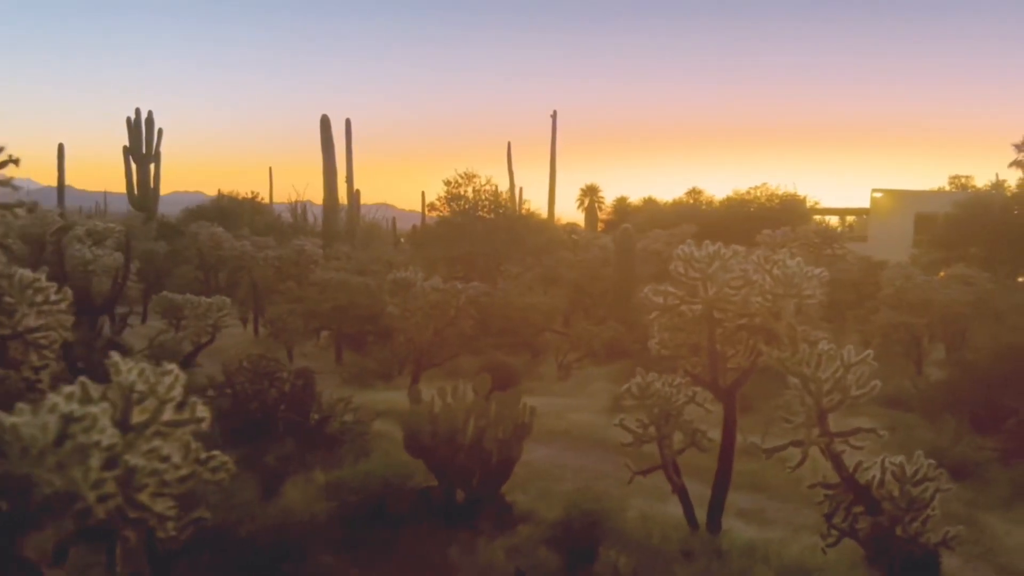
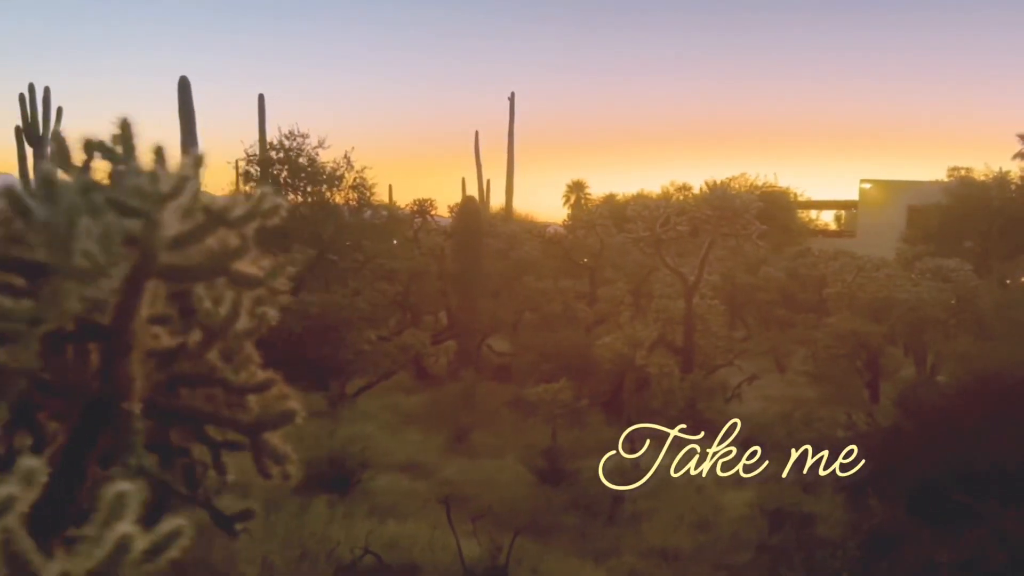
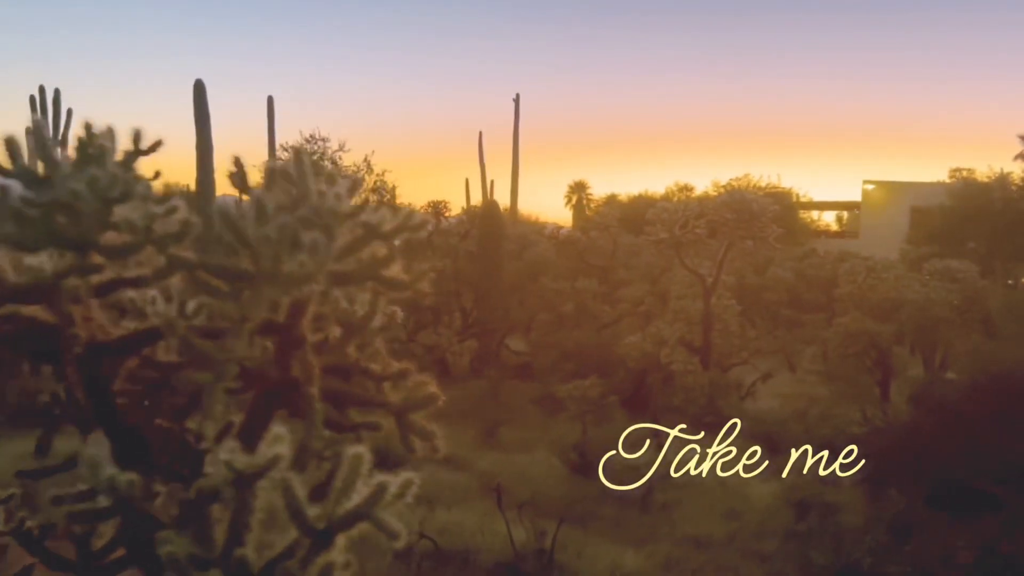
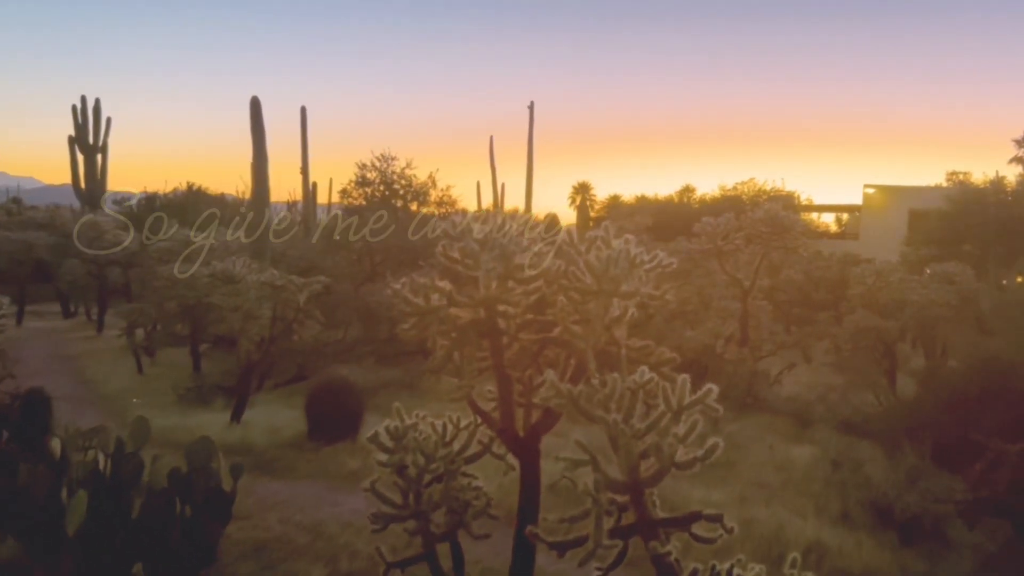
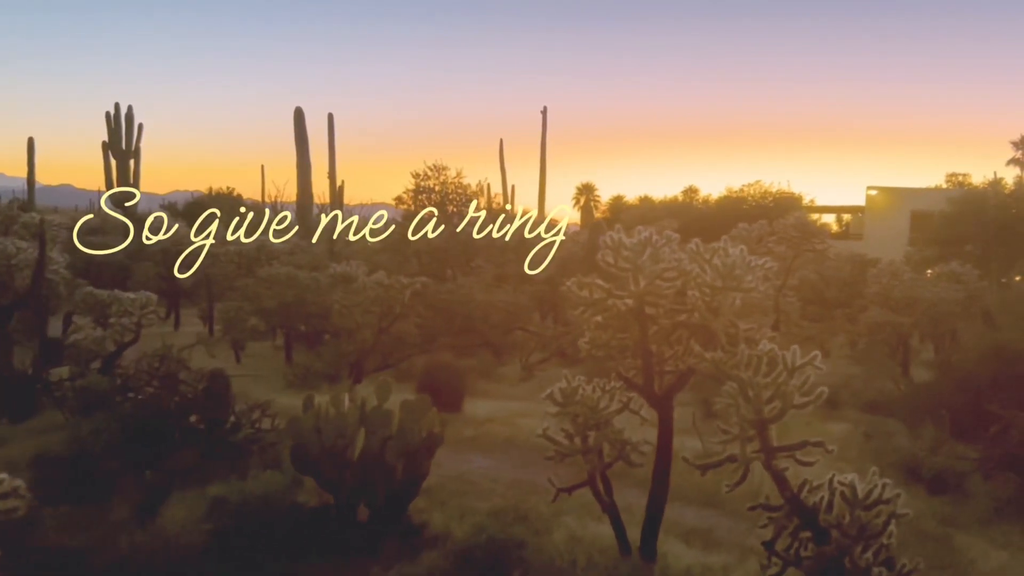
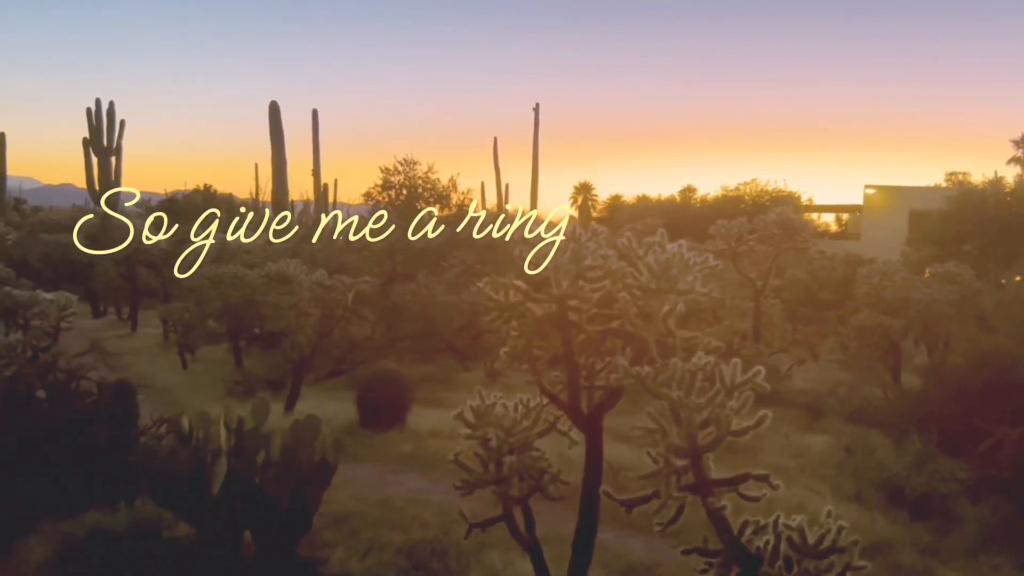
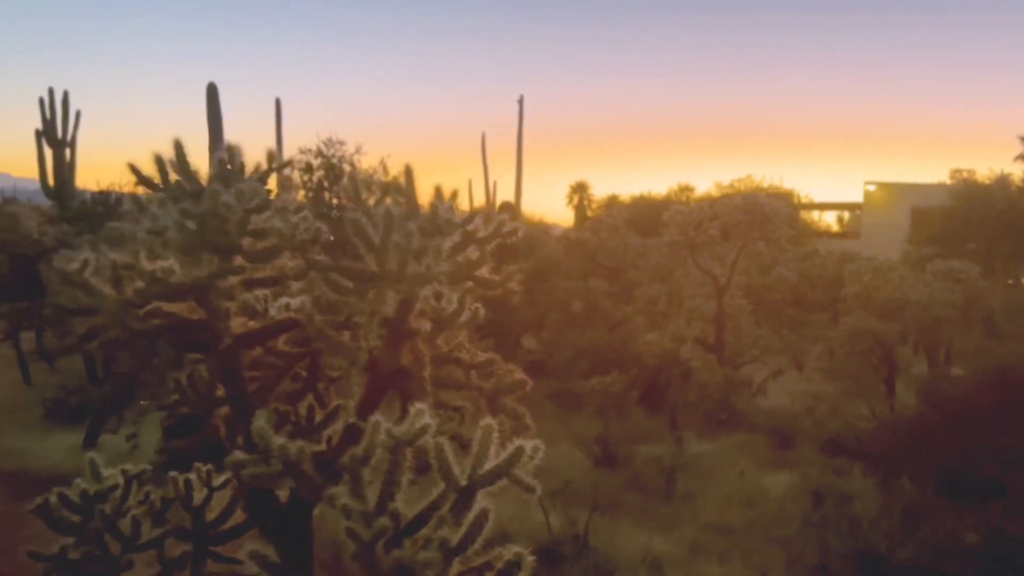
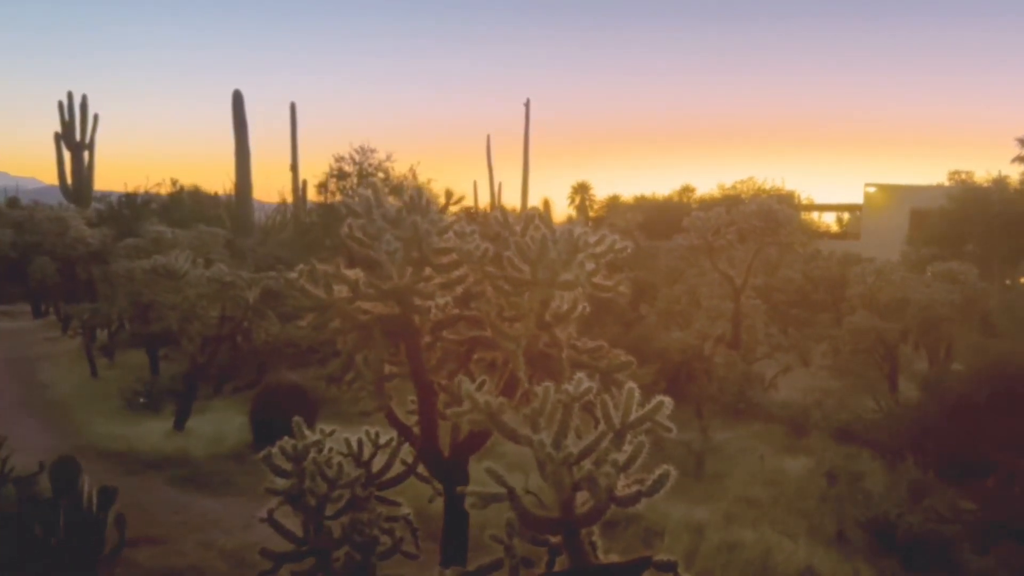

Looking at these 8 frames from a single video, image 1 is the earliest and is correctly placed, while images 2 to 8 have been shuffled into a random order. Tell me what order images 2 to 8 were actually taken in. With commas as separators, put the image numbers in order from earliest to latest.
5, 6, 4, 8, 7, 3, 2
